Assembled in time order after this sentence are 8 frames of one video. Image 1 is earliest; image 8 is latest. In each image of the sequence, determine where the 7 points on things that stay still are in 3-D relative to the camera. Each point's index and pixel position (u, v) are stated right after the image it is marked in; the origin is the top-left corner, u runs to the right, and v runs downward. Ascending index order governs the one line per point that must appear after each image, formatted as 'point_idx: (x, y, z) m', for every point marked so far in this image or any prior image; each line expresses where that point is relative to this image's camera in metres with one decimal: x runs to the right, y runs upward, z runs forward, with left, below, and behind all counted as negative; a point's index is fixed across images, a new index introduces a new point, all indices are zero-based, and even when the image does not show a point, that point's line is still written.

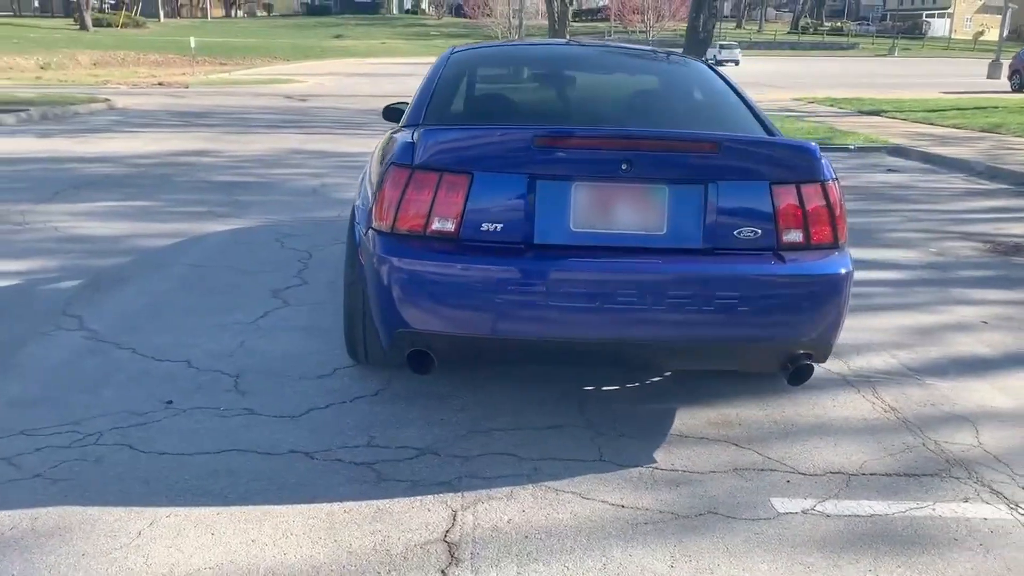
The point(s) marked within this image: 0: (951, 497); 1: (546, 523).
0: (+1.8, -0.9, +3.6) m
1: (+0.1, -0.9, +3.3) m
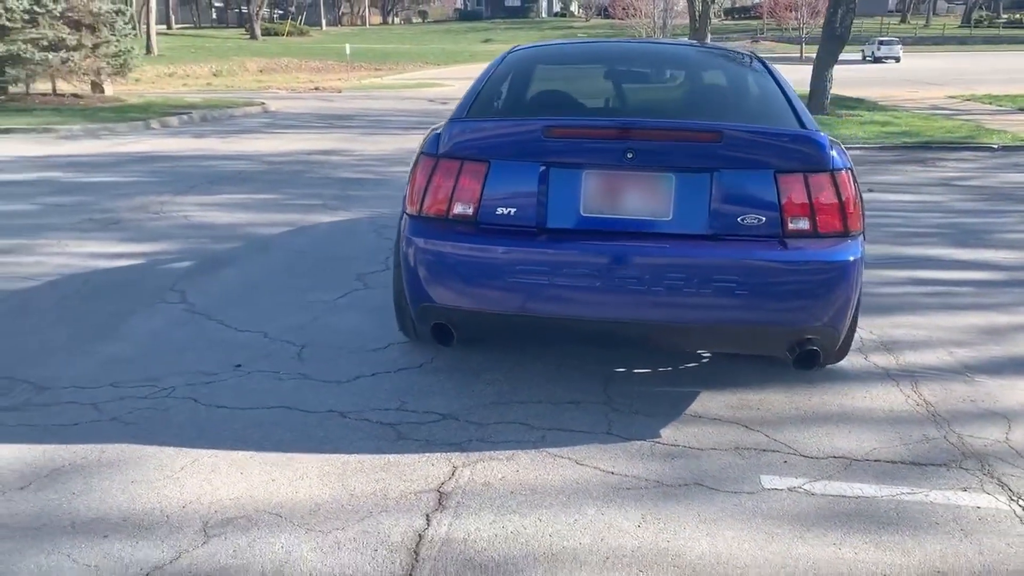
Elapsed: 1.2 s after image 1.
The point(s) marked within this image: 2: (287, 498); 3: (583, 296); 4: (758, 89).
0: (+1.8, -0.8, +3.6) m
1: (+0.1, -0.8, +3.6) m
2: (-0.9, -0.8, +3.4) m
3: (+0.3, 0.0, +3.9) m
4: (+1.4, +1.1, +5.1) m
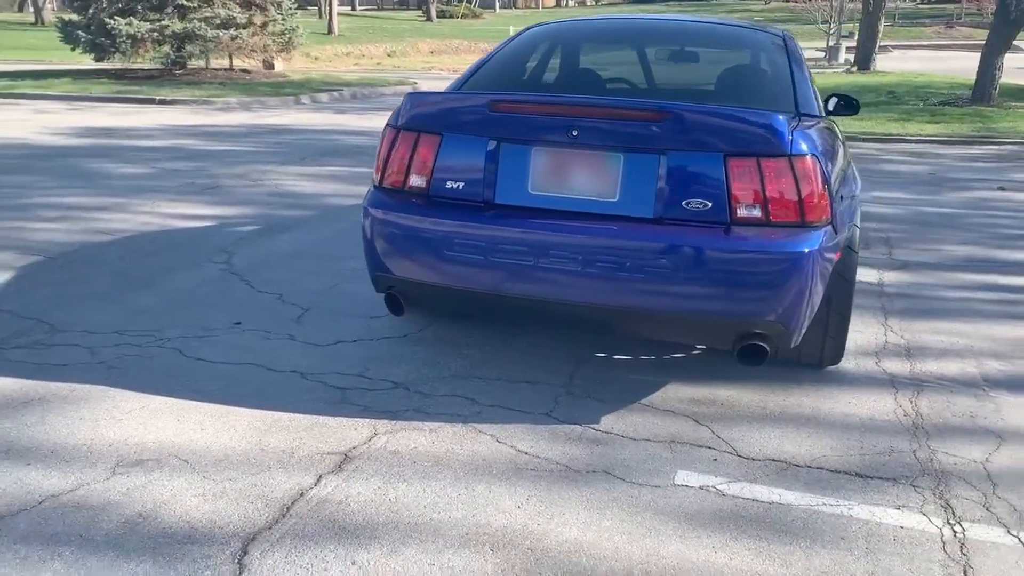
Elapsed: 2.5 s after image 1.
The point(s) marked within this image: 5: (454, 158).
0: (+1.4, -0.8, +3.4) m
1: (-0.3, -0.7, +3.6) m
2: (-1.3, -0.6, +3.6) m
3: (0.0, +0.1, +3.9) m
4: (+1.4, +1.1, +4.8) m
5: (-0.3, +0.6, +4.0) m
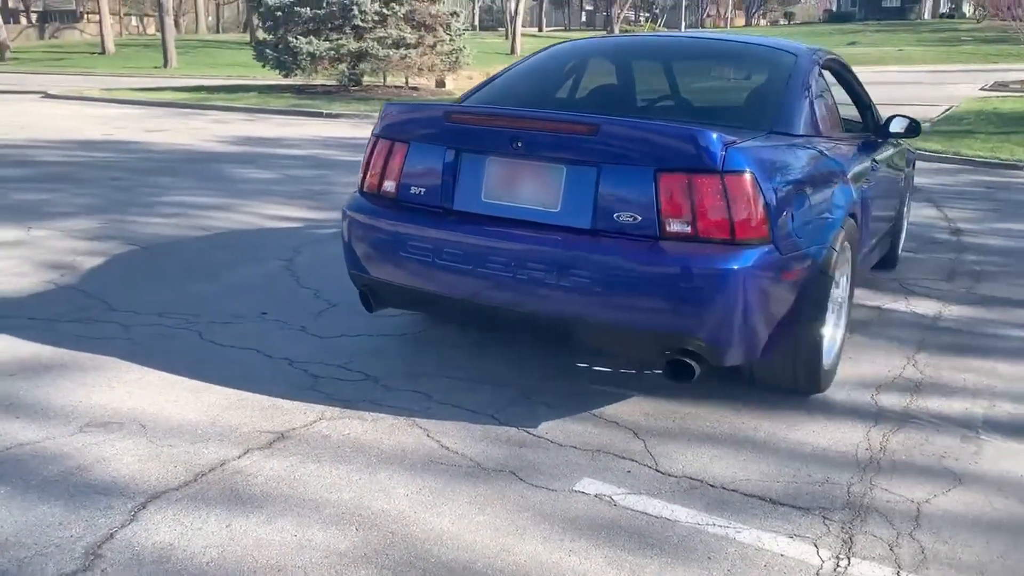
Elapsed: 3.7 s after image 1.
0: (+1.0, -0.9, +3.3) m
1: (-0.6, -0.7, +3.8) m
2: (-1.6, -0.6, +4.0) m
3: (-0.2, +0.1, +4.1) m
4: (+1.4, +1.0, +4.7) m
5: (-0.4, +0.6, +4.2) m
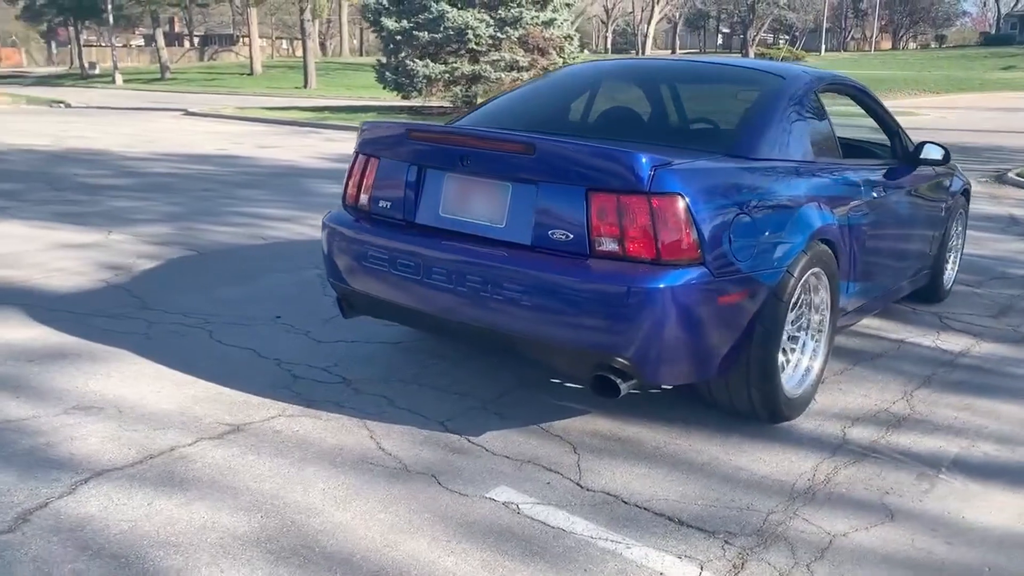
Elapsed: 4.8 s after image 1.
0: (+0.6, -1.0, +3.3) m
1: (-0.9, -0.7, +4.0) m
2: (-1.8, -0.6, +4.3) m
3: (-0.4, 0.0, +4.2) m
4: (+1.3, +0.9, +4.7) m
5: (-0.6, +0.5, +4.5) m
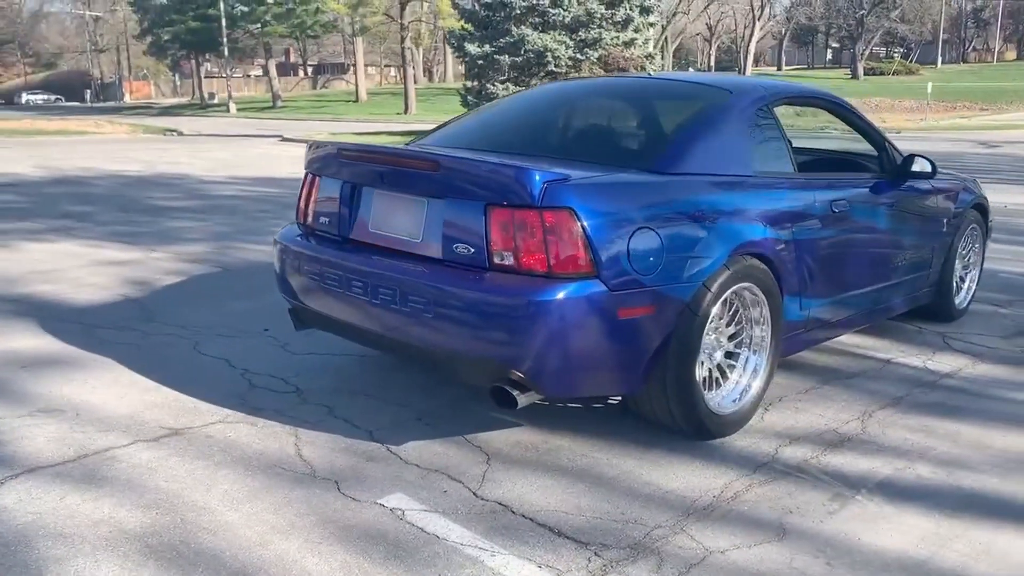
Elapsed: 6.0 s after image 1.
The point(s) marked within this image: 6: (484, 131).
0: (+0.1, -1.0, +3.3) m
1: (-1.3, -0.7, +4.2) m
2: (-2.2, -0.6, +4.7) m
3: (-0.8, -0.1, +4.4) m
4: (+1.0, +0.8, +4.7) m
5: (-1.0, +0.5, +4.7) m
6: (-0.2, +1.0, +5.5) m
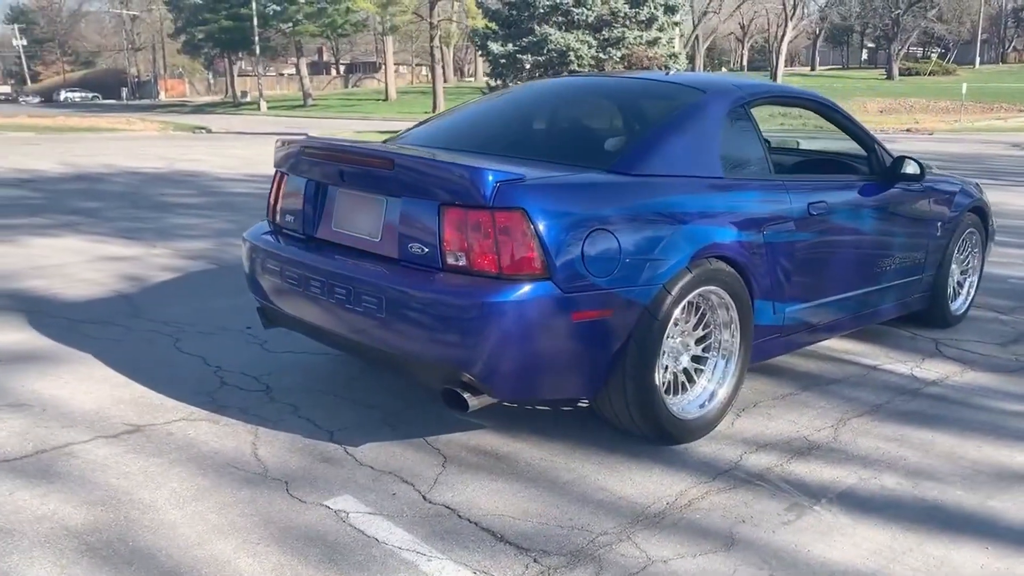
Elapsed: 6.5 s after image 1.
0: (-0.1, -1.0, +3.2) m
1: (-1.5, -0.7, +4.2) m
2: (-2.3, -0.6, +4.7) m
3: (-1.0, -0.1, +4.4) m
4: (+0.8, +0.8, +4.6) m
5: (-1.1, +0.5, +4.6) m
6: (-0.3, +1.0, +5.5) m
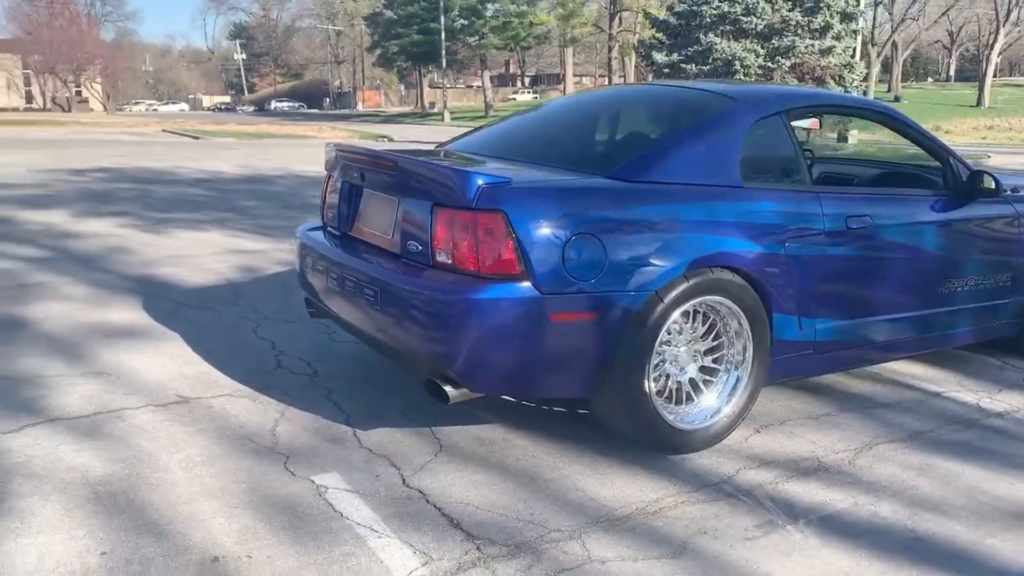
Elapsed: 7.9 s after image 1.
0: (-0.4, -1.0, +3.4) m
1: (-1.5, -0.7, +4.6) m
2: (-2.2, -0.5, +5.3) m
3: (-0.9, 0.0, +4.7) m
4: (+0.9, +0.8, +4.6) m
5: (-1.0, +0.5, +5.0) m
6: (0.0, +1.0, +5.6) m
